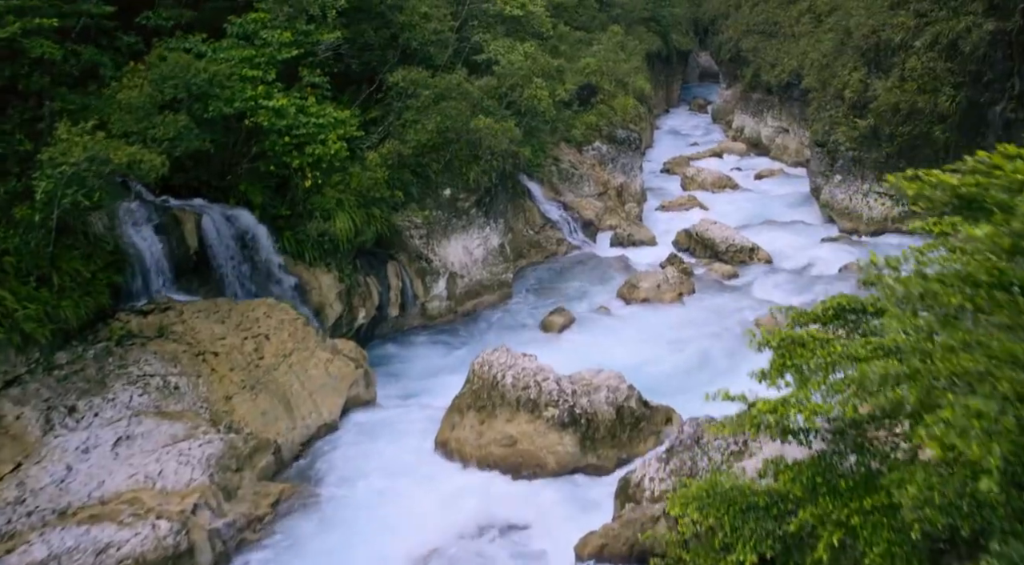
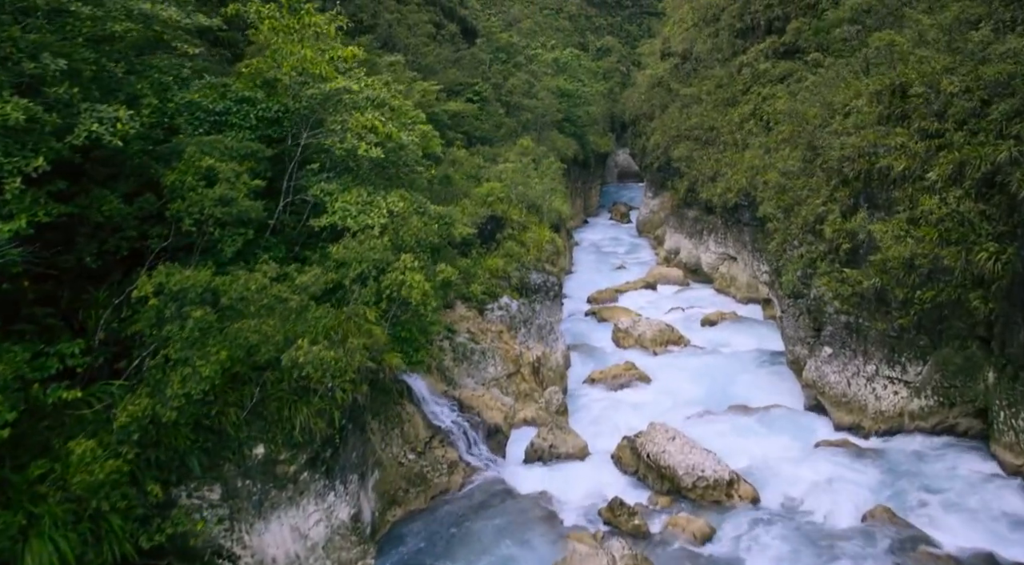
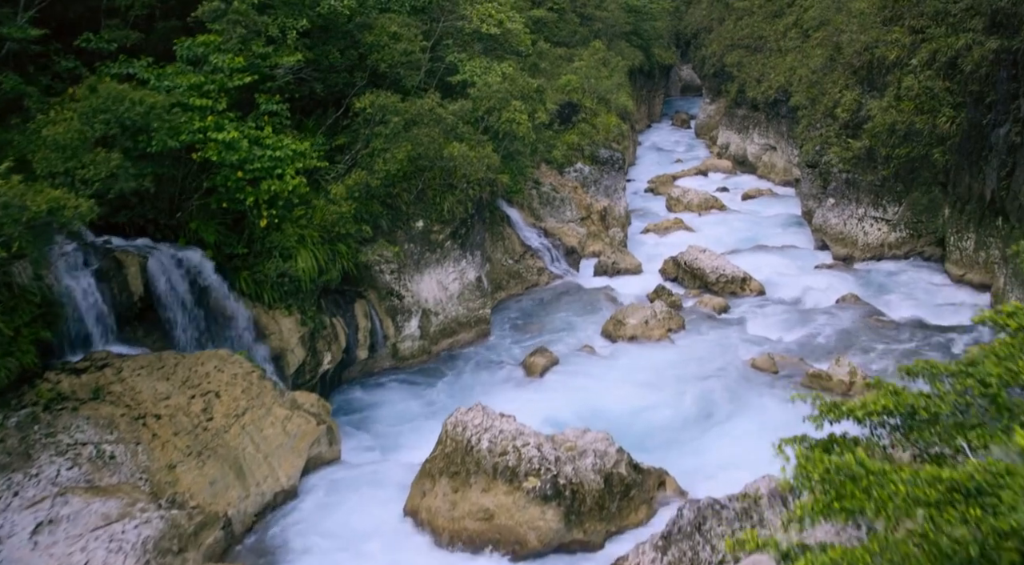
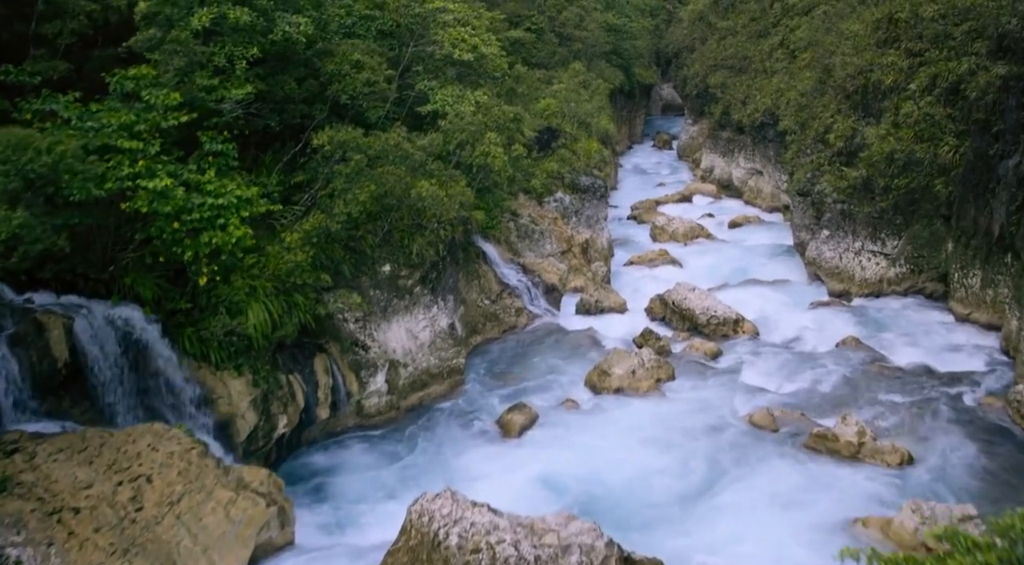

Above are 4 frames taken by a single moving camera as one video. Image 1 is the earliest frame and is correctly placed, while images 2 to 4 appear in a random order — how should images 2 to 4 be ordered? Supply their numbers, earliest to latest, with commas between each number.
3, 4, 2
